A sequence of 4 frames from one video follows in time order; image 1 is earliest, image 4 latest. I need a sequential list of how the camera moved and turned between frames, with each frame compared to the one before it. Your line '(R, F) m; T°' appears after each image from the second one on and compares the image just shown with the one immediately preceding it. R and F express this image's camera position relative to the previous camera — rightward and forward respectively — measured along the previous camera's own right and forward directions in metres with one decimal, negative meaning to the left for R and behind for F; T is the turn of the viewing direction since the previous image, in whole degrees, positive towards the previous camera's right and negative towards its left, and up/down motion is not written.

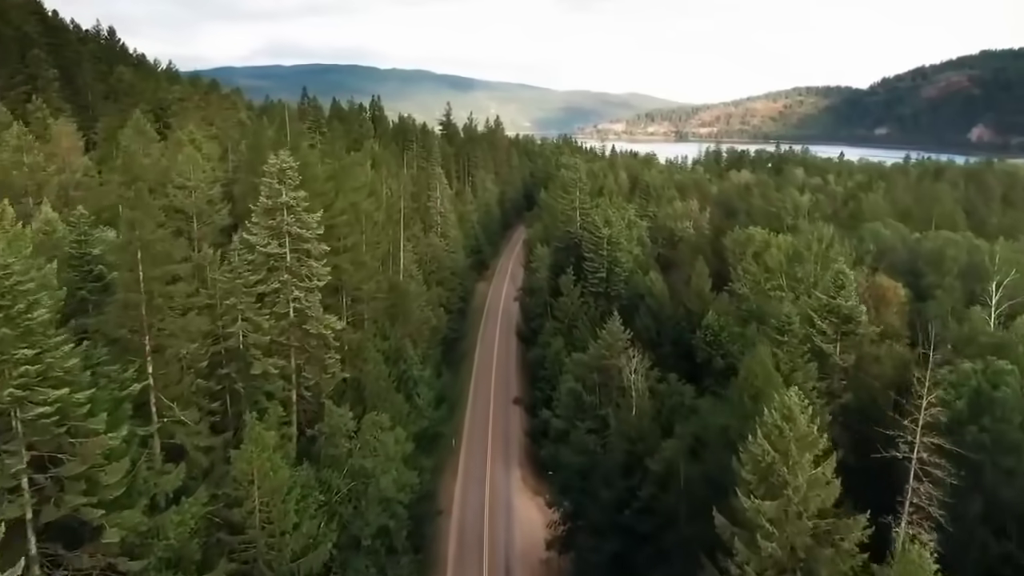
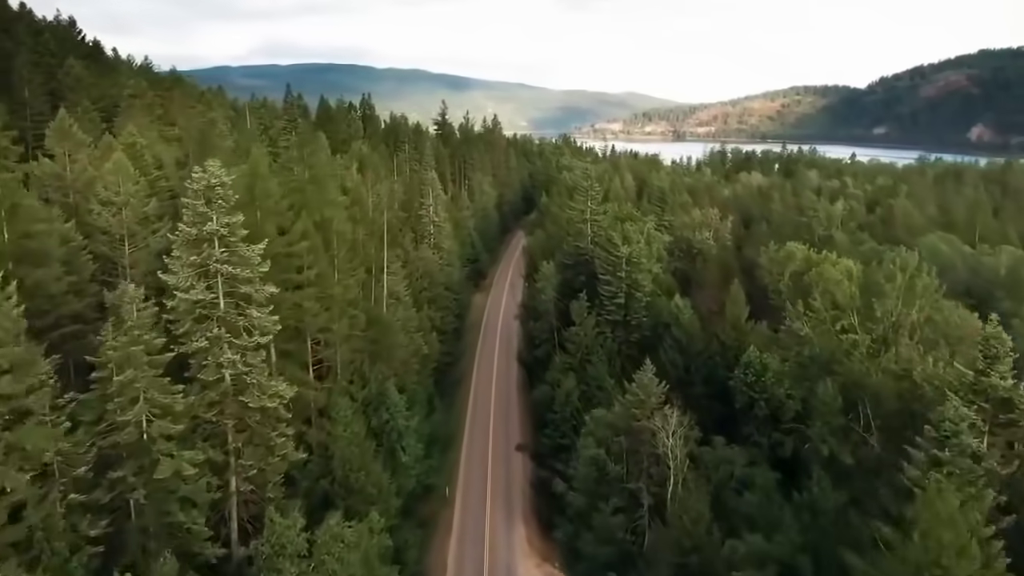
(-0.6, +9.0) m; 0°
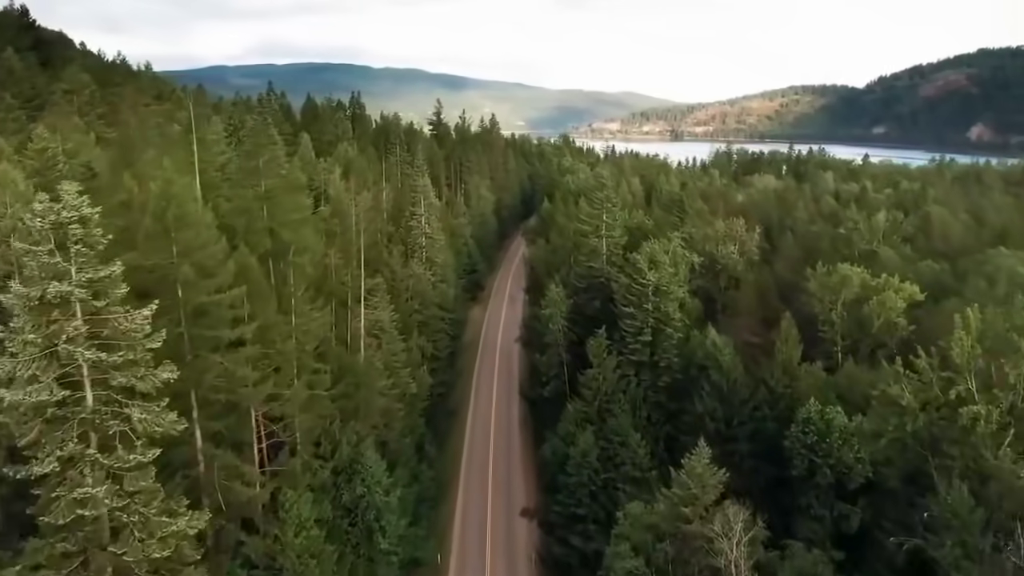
(-0.5, +8.9) m; 0°
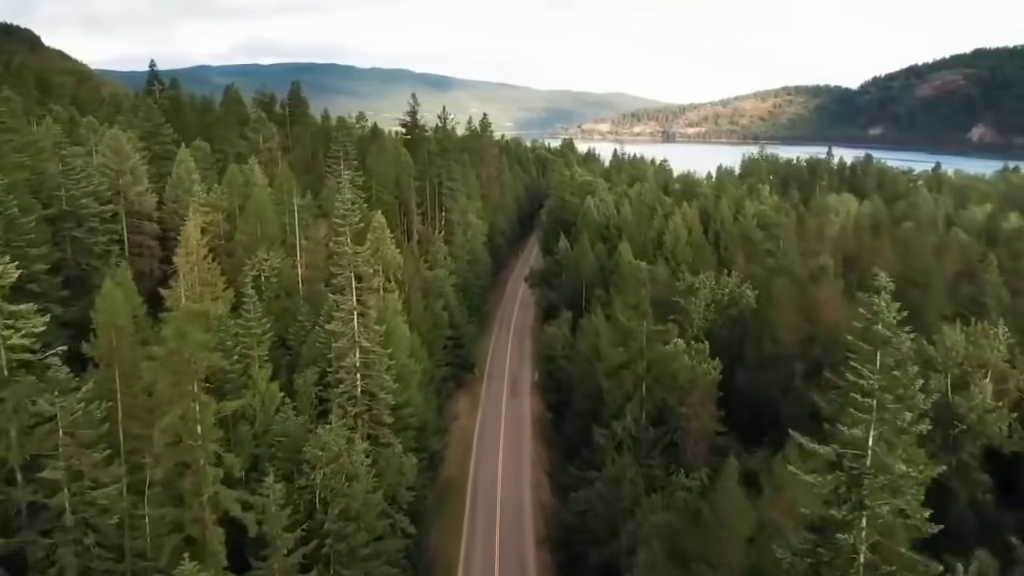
(-2.0, +38.0) m; +1°
